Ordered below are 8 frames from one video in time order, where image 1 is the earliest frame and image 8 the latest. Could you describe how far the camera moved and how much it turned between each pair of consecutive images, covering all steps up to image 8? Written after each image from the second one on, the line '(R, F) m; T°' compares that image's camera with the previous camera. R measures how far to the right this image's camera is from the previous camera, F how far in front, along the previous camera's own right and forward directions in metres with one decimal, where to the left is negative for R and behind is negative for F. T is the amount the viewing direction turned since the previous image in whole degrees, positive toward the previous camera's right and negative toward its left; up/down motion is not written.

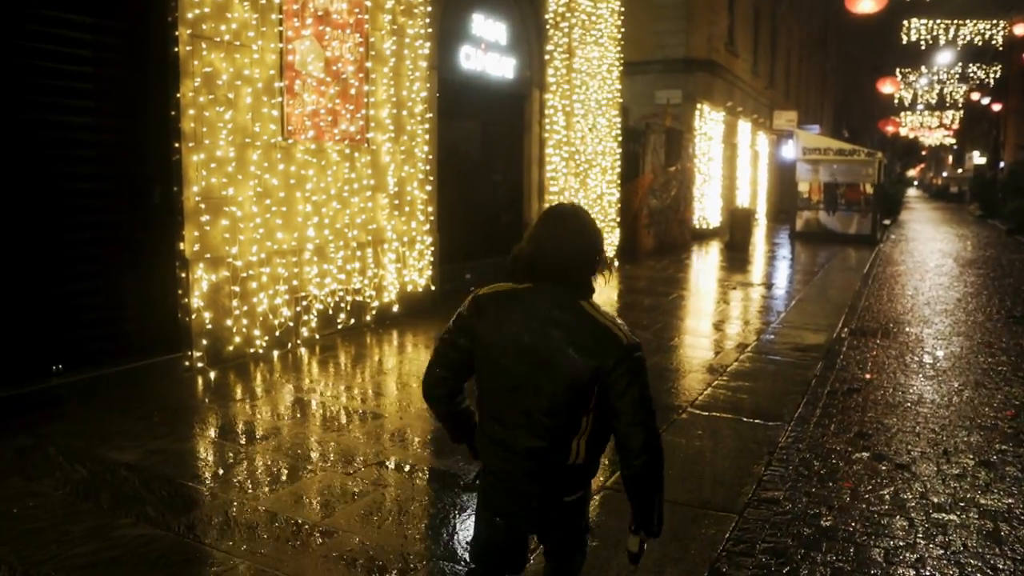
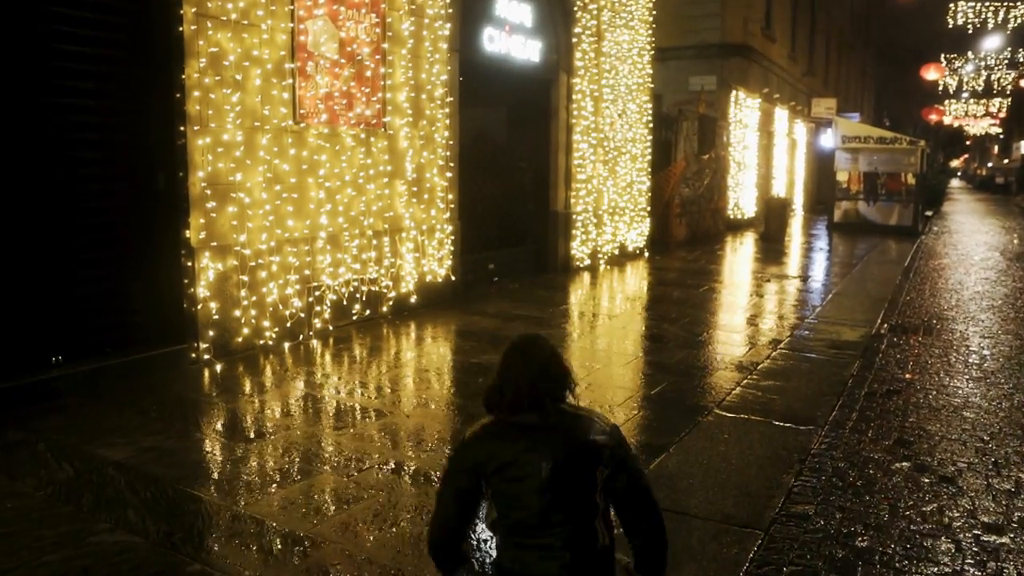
(+0.1, +0.4) m; -2°
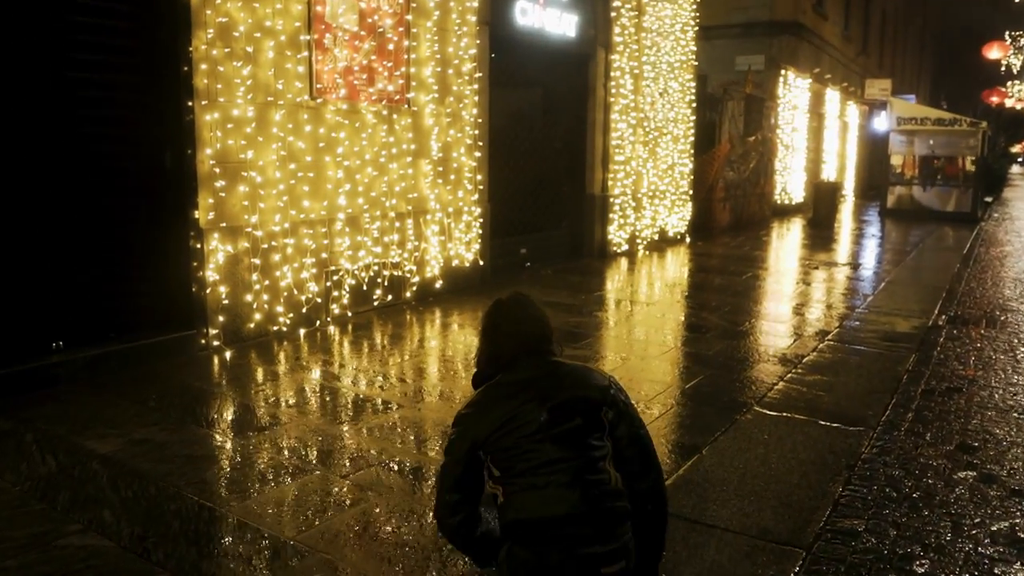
(+0.2, +0.5) m; -3°
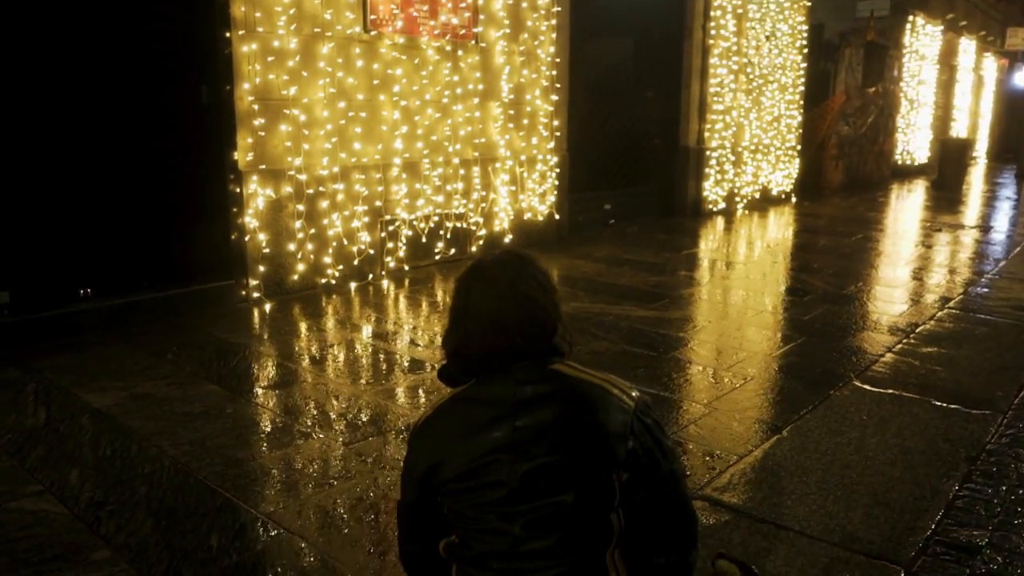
(+0.3, +0.8) m; -7°
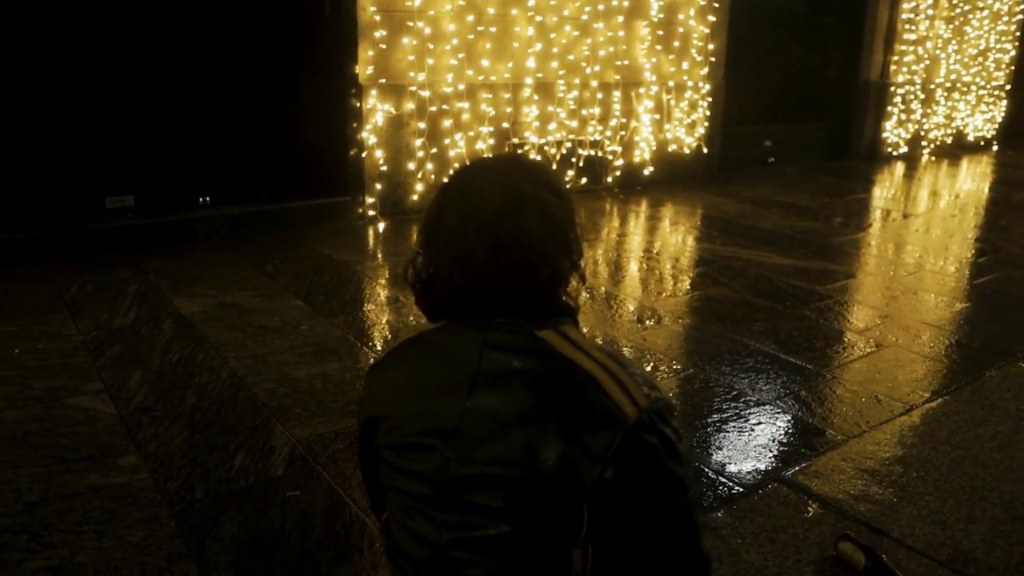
(+0.3, +0.4) m; -11°
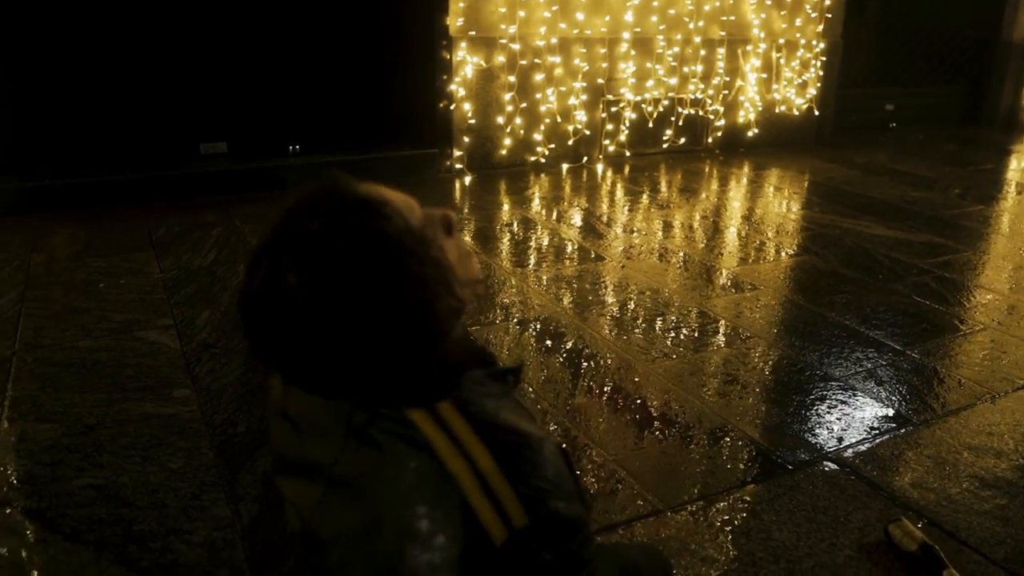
(+0.2, +0.1) m; -8°
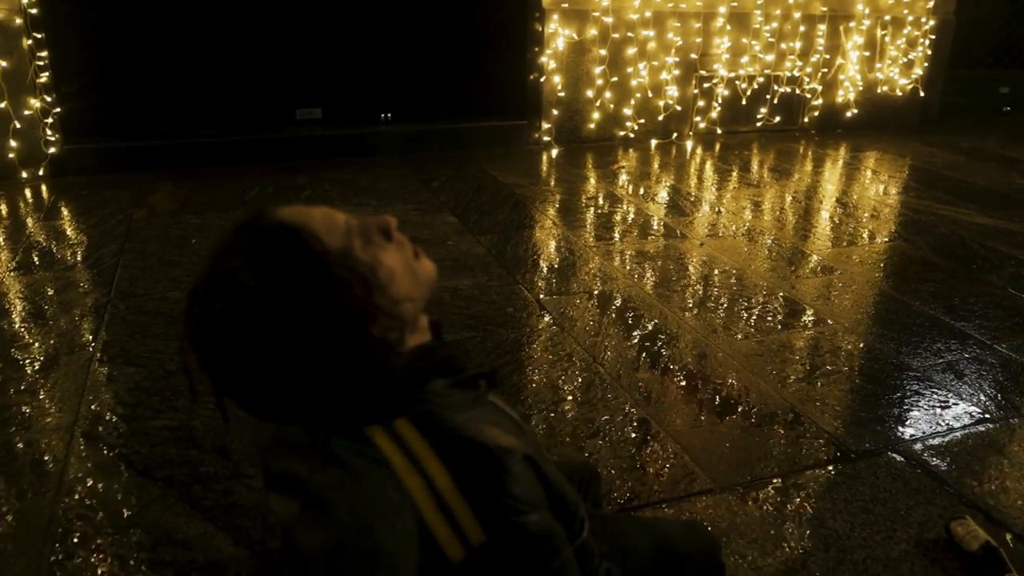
(+0.1, 0.0) m; -6°
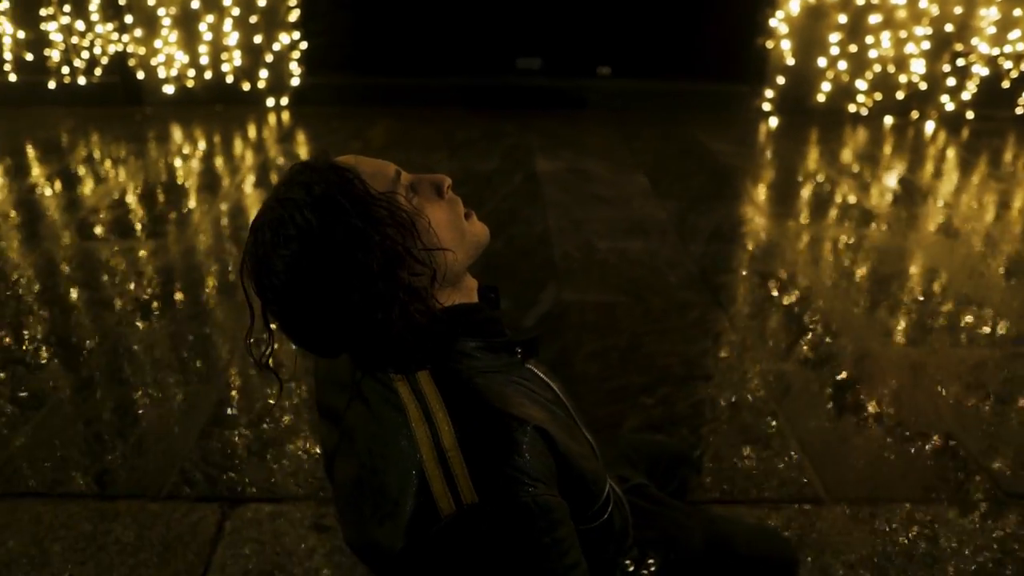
(+0.3, 0.0) m; -16°
